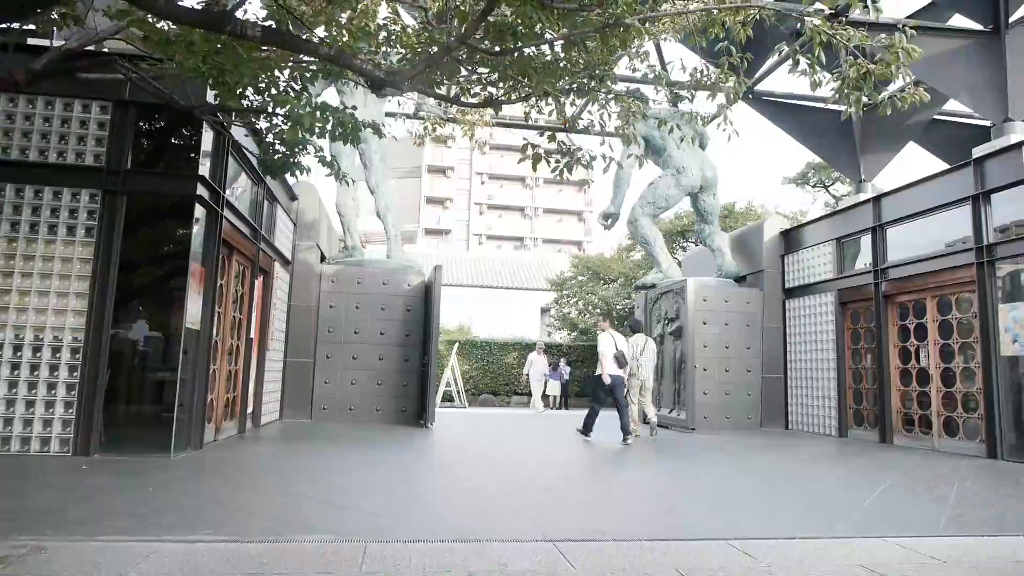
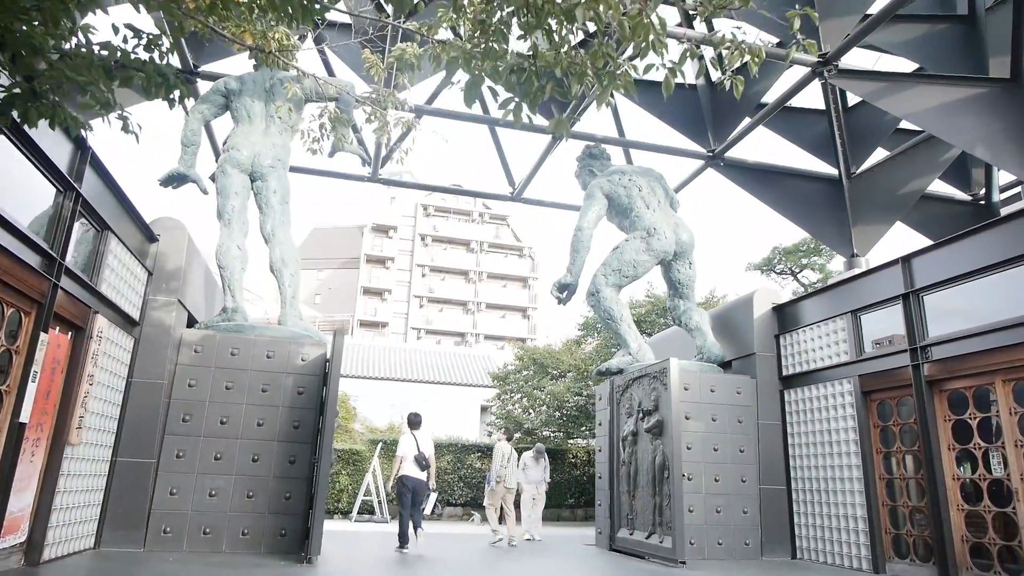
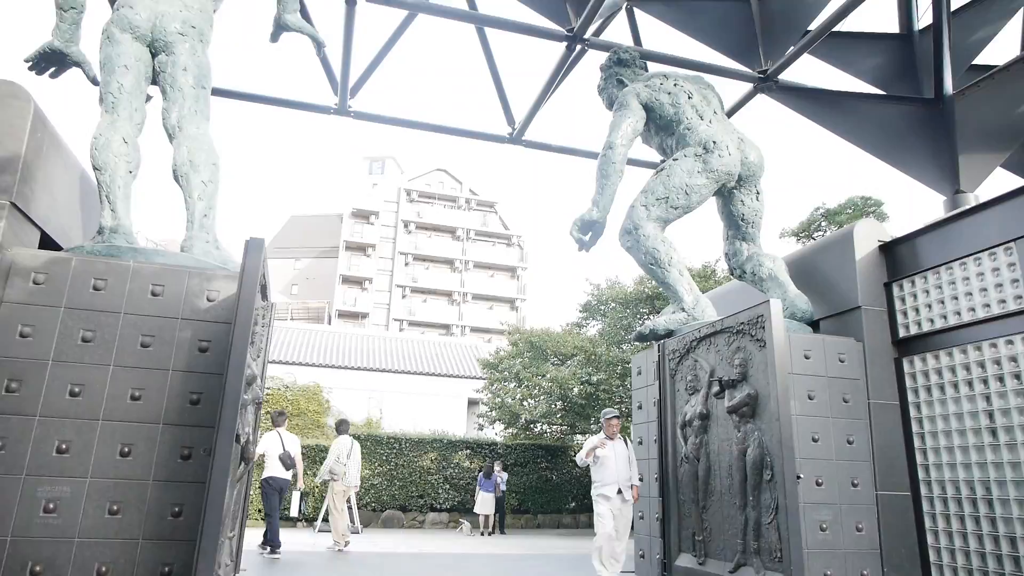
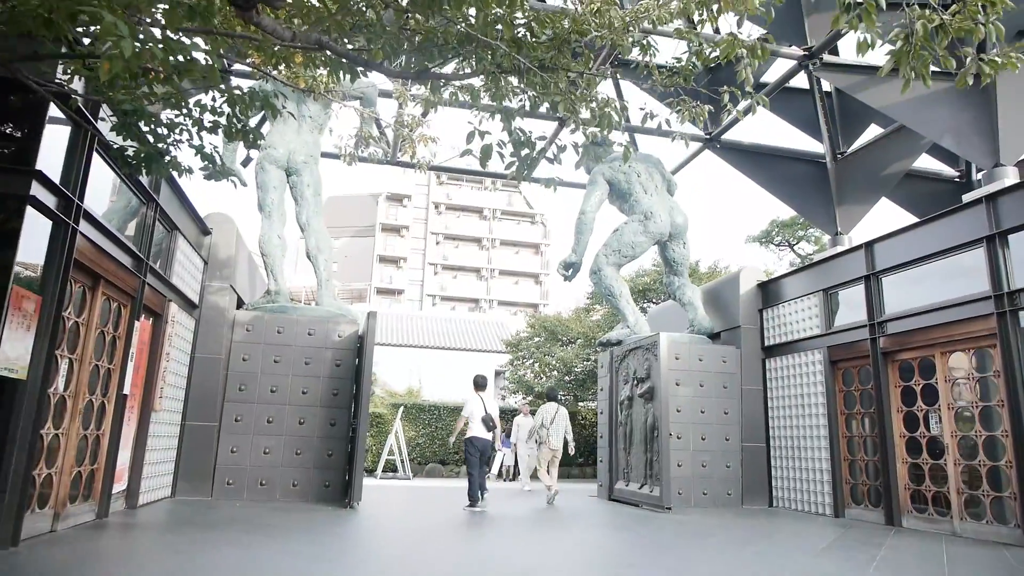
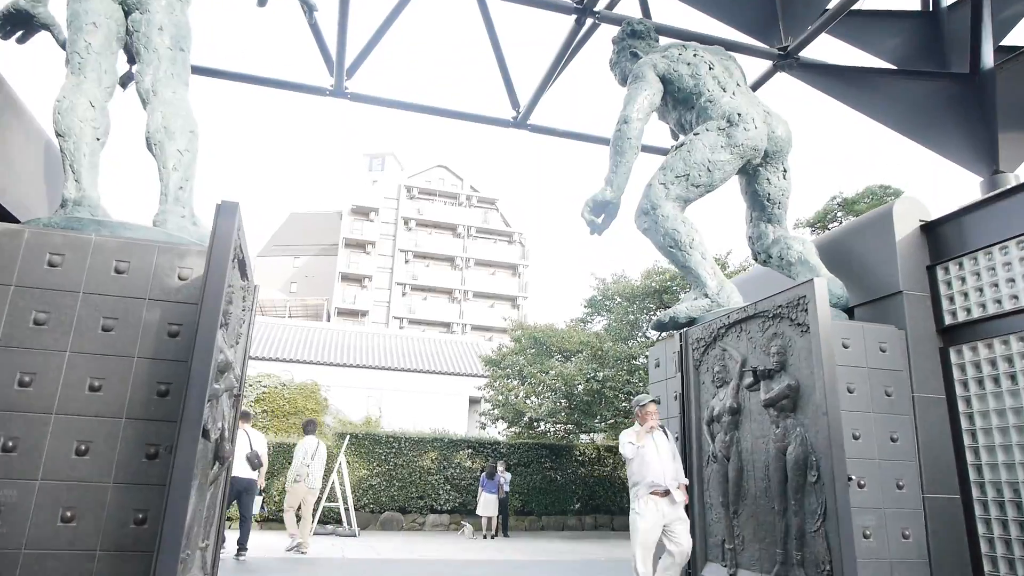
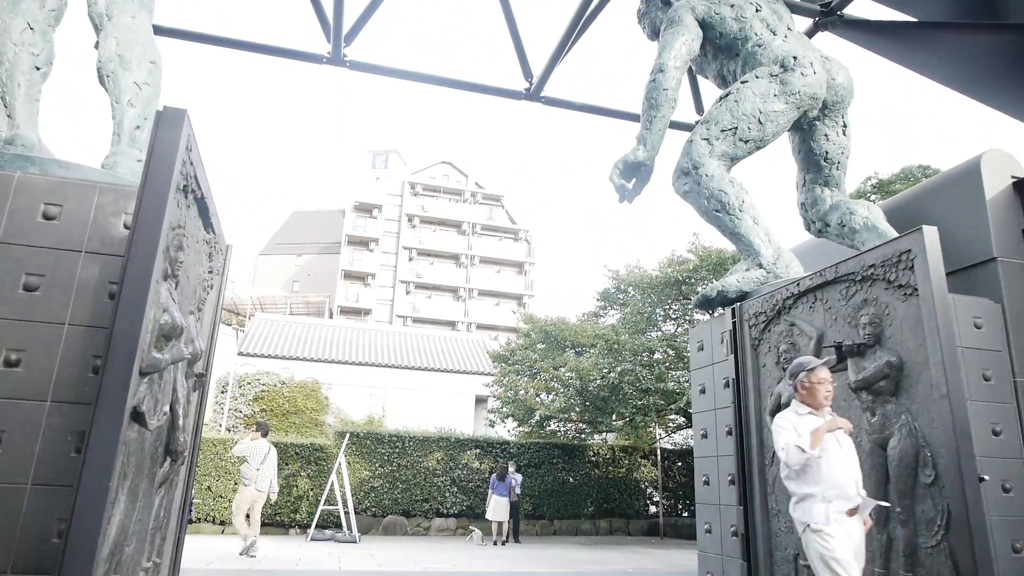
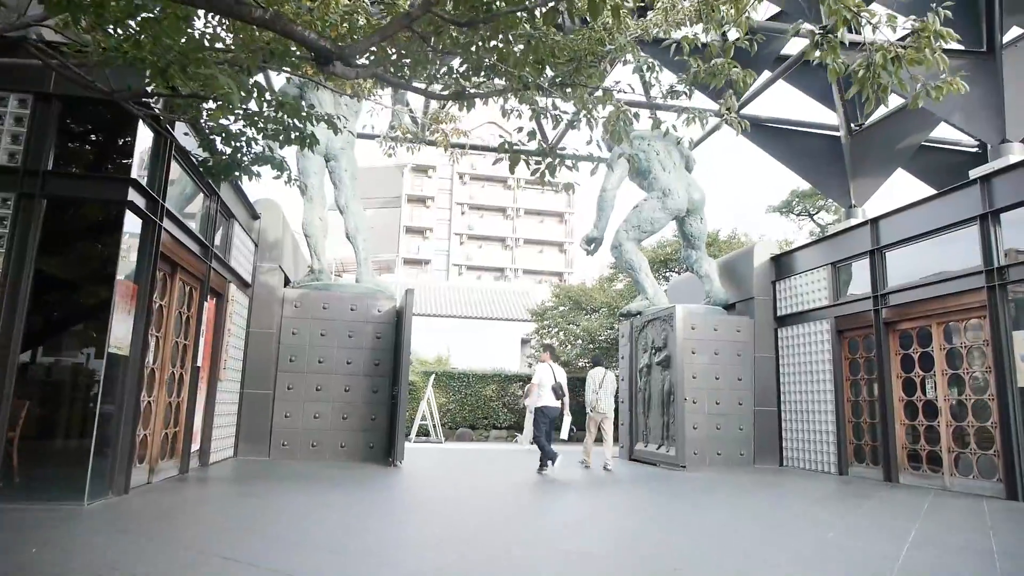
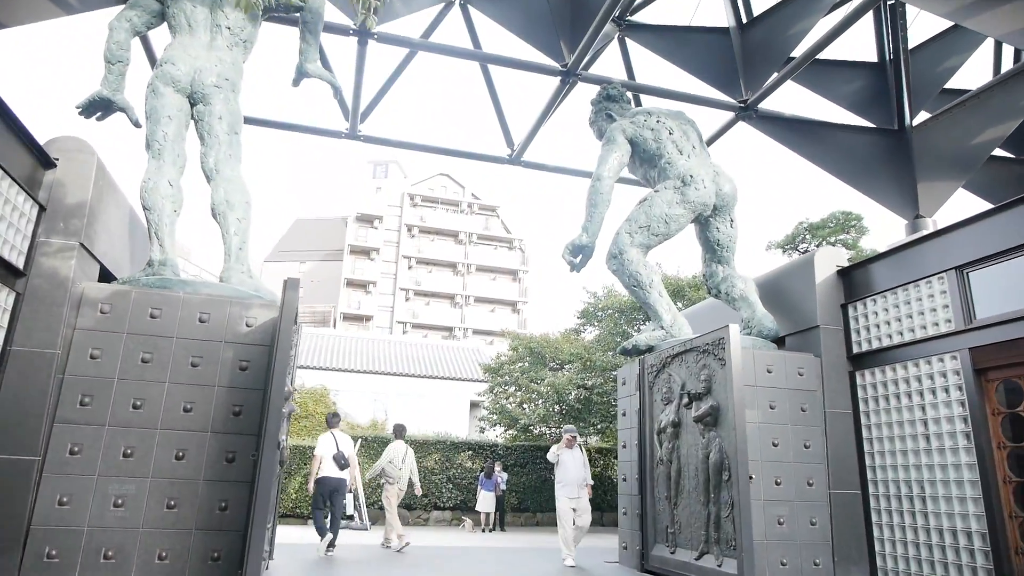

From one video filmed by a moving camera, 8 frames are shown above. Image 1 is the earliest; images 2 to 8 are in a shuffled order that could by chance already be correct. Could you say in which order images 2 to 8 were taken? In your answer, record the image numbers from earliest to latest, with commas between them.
7, 4, 2, 8, 3, 5, 6
